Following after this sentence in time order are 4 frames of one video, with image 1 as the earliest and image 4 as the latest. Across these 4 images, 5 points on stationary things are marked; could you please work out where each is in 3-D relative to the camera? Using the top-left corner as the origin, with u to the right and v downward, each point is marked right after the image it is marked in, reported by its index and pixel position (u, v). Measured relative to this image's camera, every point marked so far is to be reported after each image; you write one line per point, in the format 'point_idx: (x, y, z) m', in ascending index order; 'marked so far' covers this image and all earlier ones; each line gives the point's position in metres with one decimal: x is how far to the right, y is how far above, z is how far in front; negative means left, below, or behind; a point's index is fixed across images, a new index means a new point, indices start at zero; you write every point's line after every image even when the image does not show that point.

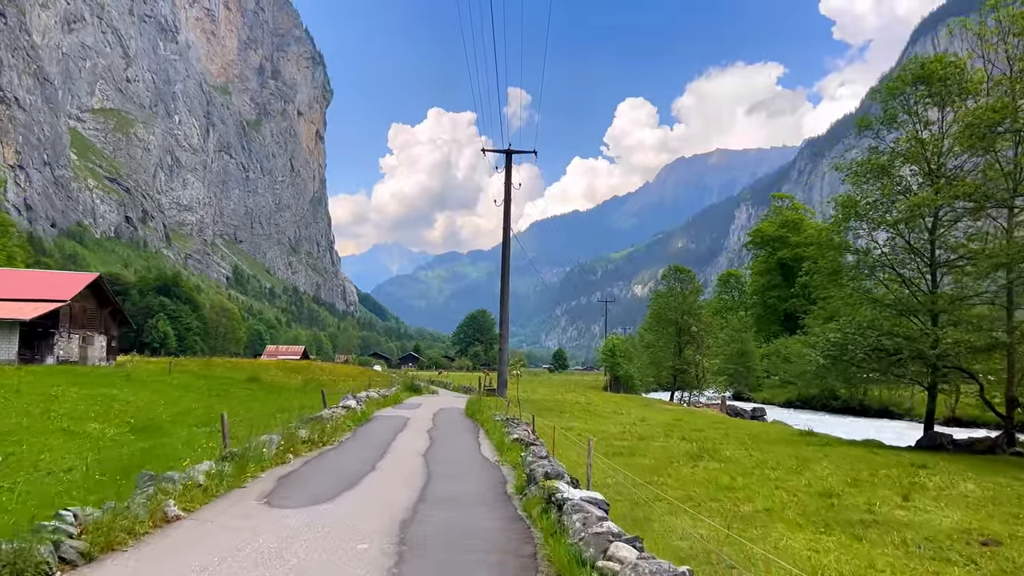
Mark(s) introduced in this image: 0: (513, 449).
0: (0.0, -3.9, +15.8) m
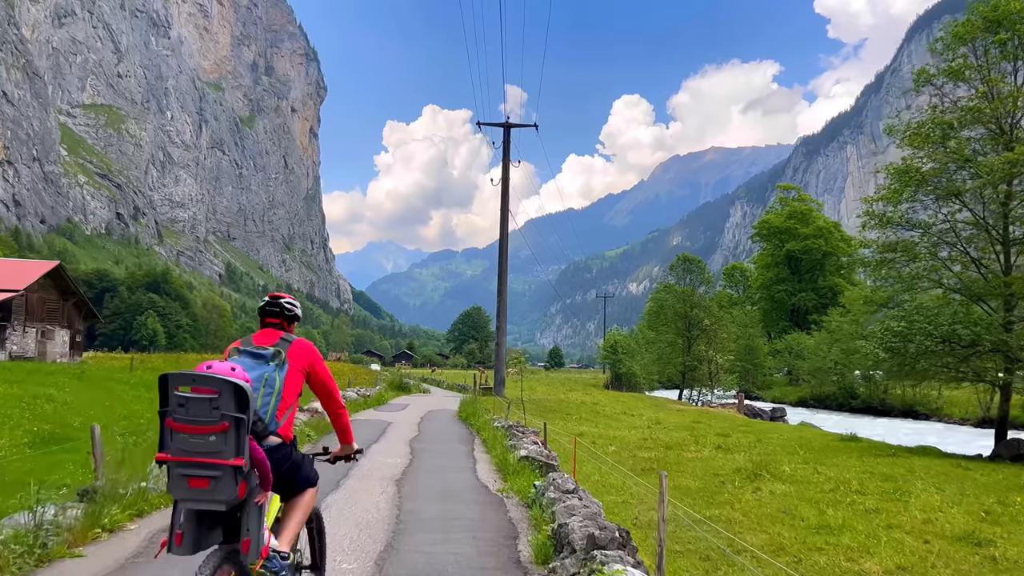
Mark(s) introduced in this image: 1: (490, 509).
0: (+0.2, -3.2, +11.5) m
1: (-0.3, -3.2, +9.5) m
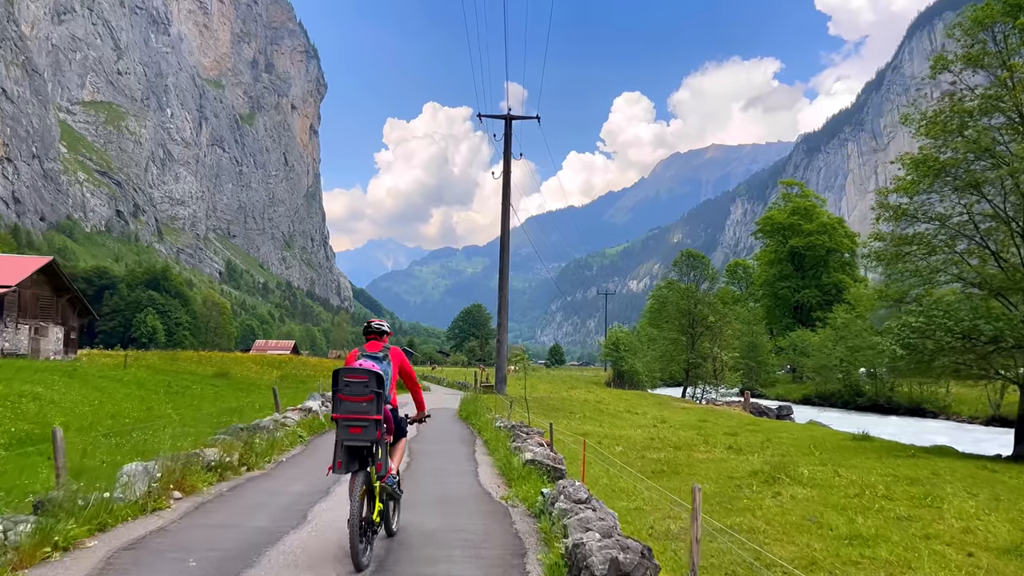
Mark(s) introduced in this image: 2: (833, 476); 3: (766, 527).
0: (+0.3, -3.1, +10.6) m
1: (-0.2, -3.1, +8.7) m
2: (+7.5, -4.4, +15.3) m
3: (+4.2, -3.9, +10.7) m
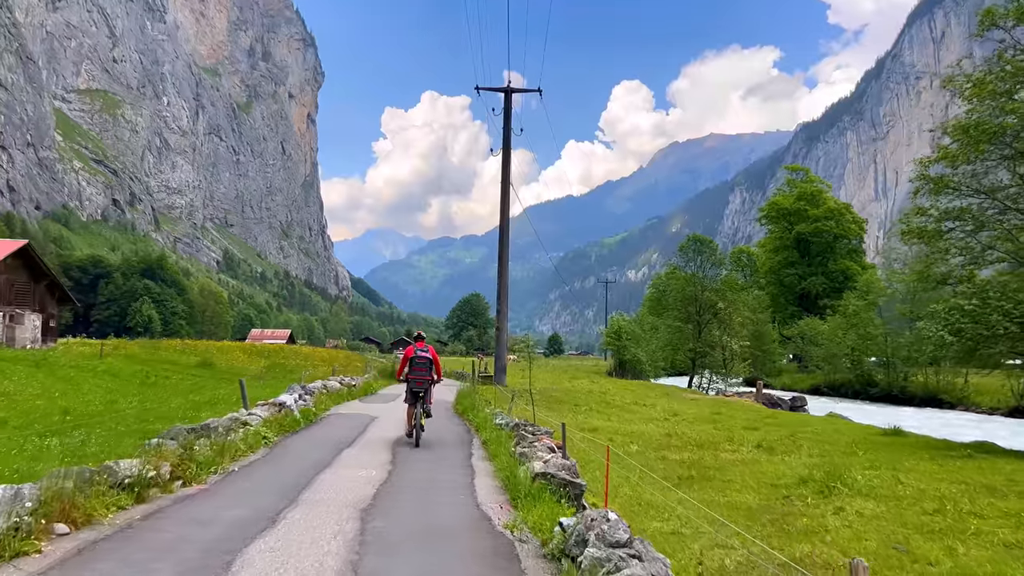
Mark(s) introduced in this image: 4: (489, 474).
0: (+0.3, -2.6, +8.2) m
1: (-0.1, -2.6, +6.3) m
2: (+7.6, -3.9, +13.0) m
3: (+4.2, -3.4, +8.3) m
4: (-0.3, -3.0, +10.2) m
